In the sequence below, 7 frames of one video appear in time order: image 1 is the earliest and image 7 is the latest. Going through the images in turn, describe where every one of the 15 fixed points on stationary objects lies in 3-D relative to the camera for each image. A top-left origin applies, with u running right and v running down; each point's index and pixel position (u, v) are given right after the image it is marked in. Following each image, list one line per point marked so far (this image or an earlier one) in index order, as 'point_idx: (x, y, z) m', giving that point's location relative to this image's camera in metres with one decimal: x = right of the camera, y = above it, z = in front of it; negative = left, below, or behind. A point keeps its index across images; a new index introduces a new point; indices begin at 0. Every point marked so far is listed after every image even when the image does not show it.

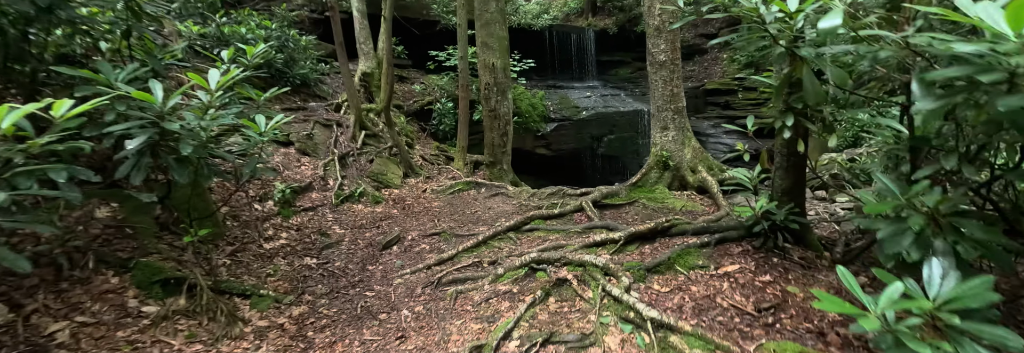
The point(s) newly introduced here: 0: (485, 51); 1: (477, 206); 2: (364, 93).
0: (-0.4, +2.0, +7.1) m
1: (-0.3, -0.3, +4.4) m
2: (-3.0, +1.7, +9.2) m
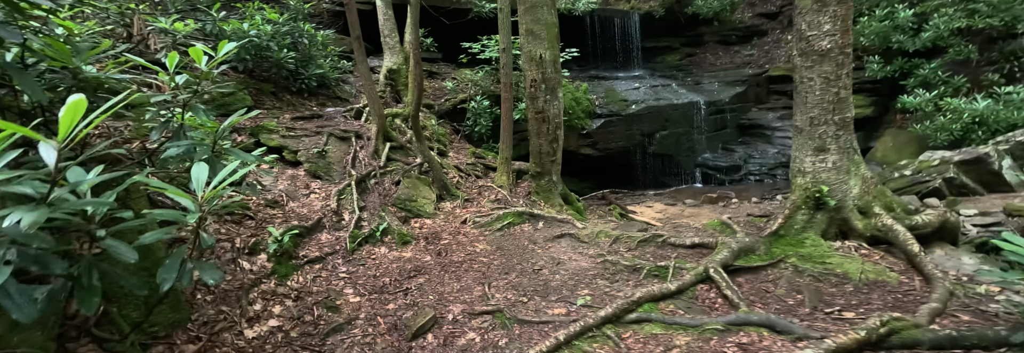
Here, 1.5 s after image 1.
0: (+0.2, +1.8, +5.9) m
1: (+0.2, -0.6, +3.2) m
2: (-2.2, +1.5, +8.1) m
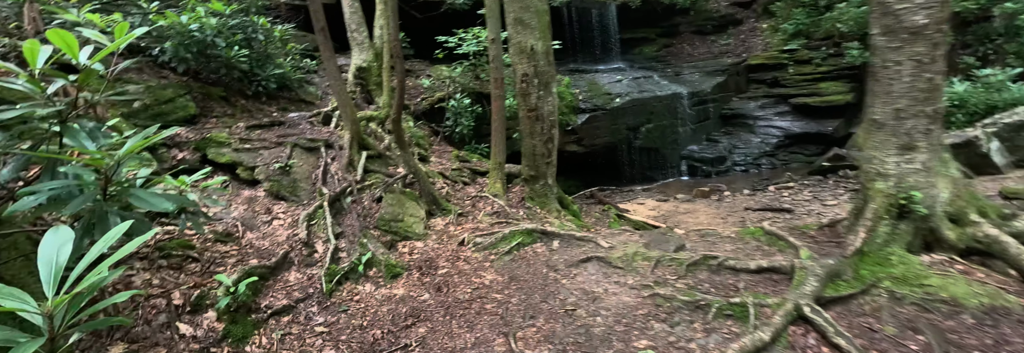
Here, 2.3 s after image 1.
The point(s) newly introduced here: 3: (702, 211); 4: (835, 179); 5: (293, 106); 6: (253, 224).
0: (+0.1, +1.7, +5.2) m
1: (+0.3, -0.7, +2.6) m
2: (-2.4, +1.3, +7.3) m
3: (+3.5, -0.6, +8.4) m
4: (+6.7, 0.0, +9.5) m
5: (-2.9, +1.0, +6.0) m
6: (-1.8, -0.3, +3.1) m
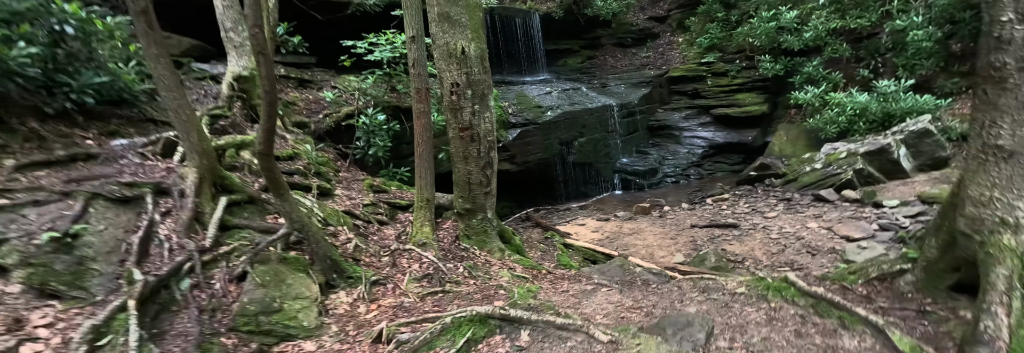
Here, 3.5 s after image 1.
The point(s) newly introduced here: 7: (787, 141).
0: (-0.6, +1.3, +4.1) m
1: (+0.2, -0.9, +1.5) m
2: (-3.4, +0.8, +5.7) m
3: (+2.3, -0.9, +7.7) m
4: (+5.2, -0.2, +9.4) m
5: (-3.7, +0.5, +4.3) m
6: (-2.0, -0.7, +1.6) m
7: (+6.5, +0.9, +10.7) m
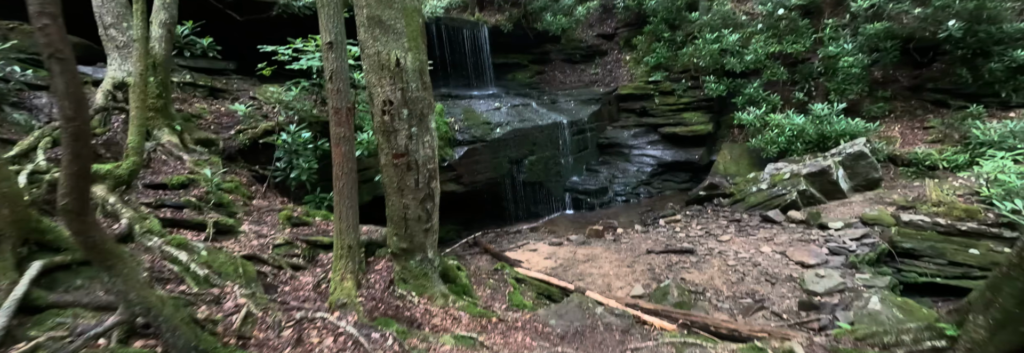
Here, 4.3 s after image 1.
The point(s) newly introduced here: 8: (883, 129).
0: (-1.0, +1.1, +3.4) m
1: (+0.1, -1.1, +0.9) m
2: (-4.0, +0.5, +4.6) m
3: (+1.5, -1.3, +7.3) m
4: (+4.2, -0.7, +9.3) m
5: (-4.1, +0.2, +3.3) m
6: (-2.1, -0.9, +0.7) m
7: (+5.3, +0.4, +10.8) m
8: (+7.5, +1.0, +9.1) m
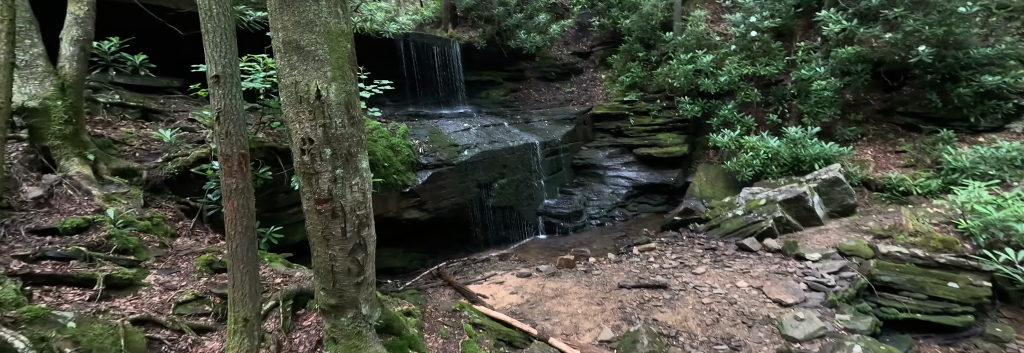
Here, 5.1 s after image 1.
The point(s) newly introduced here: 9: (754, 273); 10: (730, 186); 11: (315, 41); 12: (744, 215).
0: (-1.4, +0.7, +2.9) m
1: (-0.2, -1.4, +0.4) m
2: (-4.4, +0.2, +4.0) m
3: (+0.9, -1.8, +6.8) m
4: (+3.5, -1.2, +9.0) m
5: (-4.5, -0.1, +2.6) m
6: (-2.4, -1.1, +0.2) m
7: (+4.6, -0.2, +10.5) m
8: (+6.9, +0.5, +9.0) m
9: (+3.4, -1.4, +6.3) m
10: (+4.8, -0.2, +10.0) m
11: (-1.3, +0.9, +2.9) m
12: (+4.1, -0.7, +8.0) m
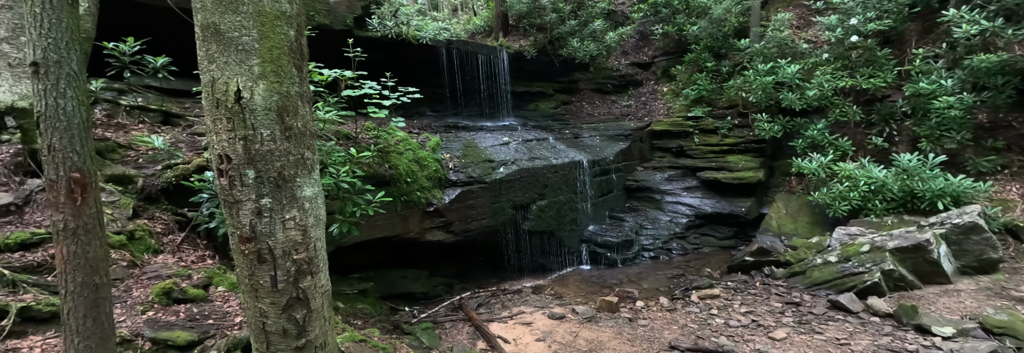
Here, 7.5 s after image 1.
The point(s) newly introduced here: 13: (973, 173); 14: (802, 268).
0: (-1.4, +0.6, +2.2) m
1: (-0.7, -1.5, -0.6) m
2: (-4.3, +0.1, +3.7) m
3: (+1.3, -2.1, +5.7) m
4: (+4.2, -1.7, +7.5) m
5: (-4.6, -0.1, +2.3) m
6: (-2.9, -1.2, -0.5) m
7: (+5.4, -0.8, +8.9) m
8: (+7.6, -0.2, +7.1) m
9: (+3.7, -1.8, +4.9) m
10: (+5.6, -0.9, +8.3) m
11: (-1.3, +0.7, +2.2) m
12: (+4.7, -1.2, +6.4) m
13: (+7.6, +0.1, +7.4) m
14: (+4.4, -1.4, +6.8) m
